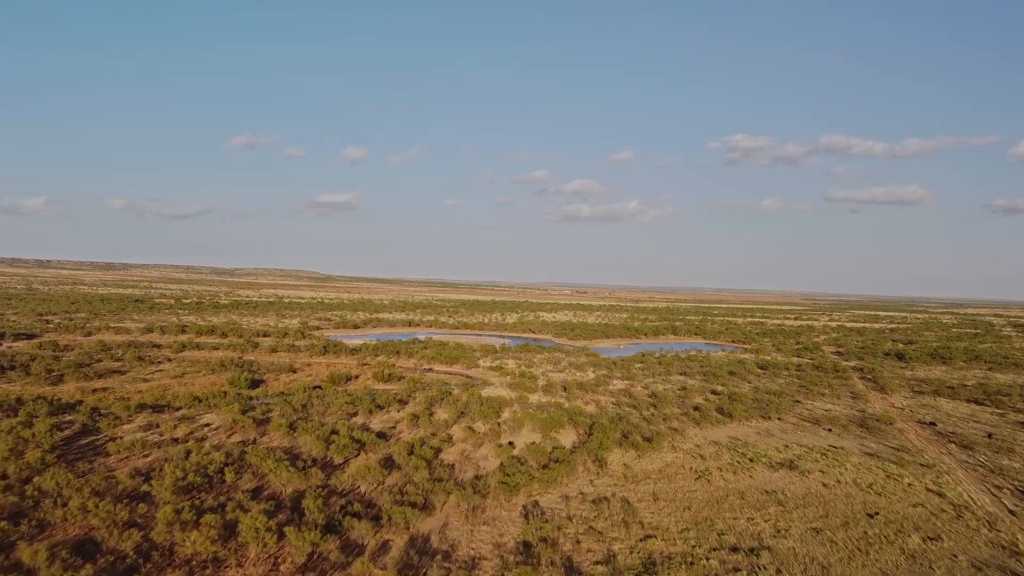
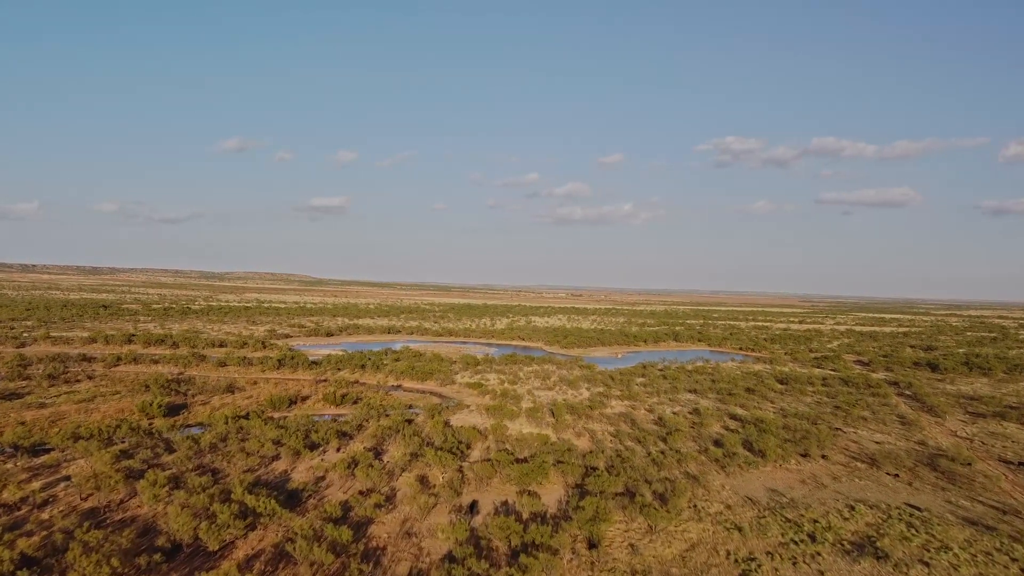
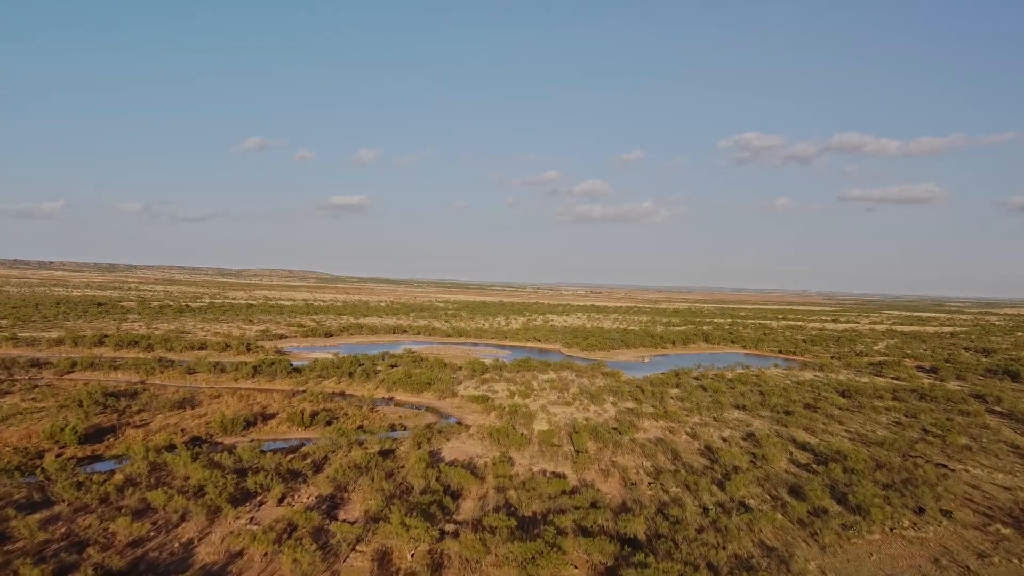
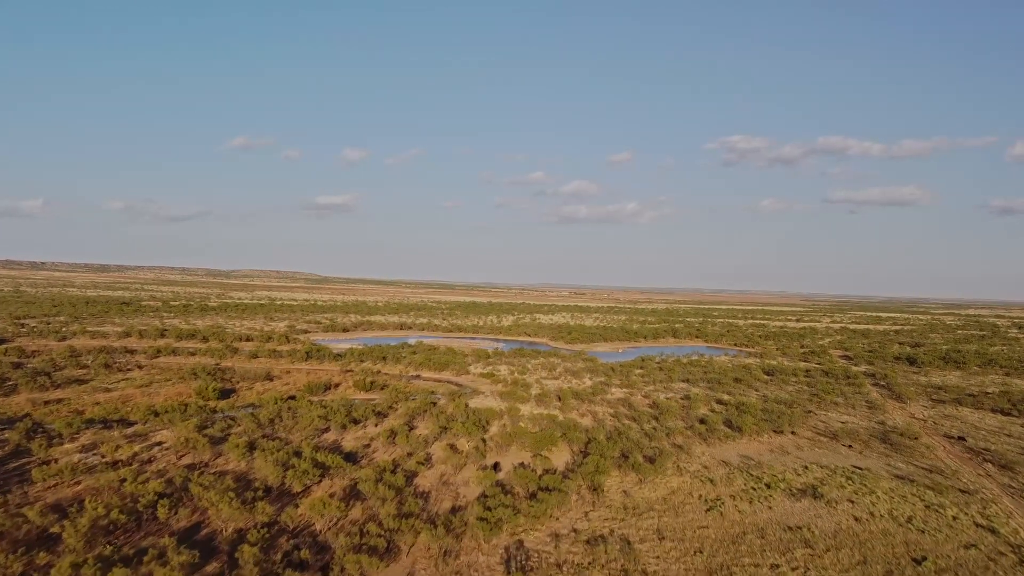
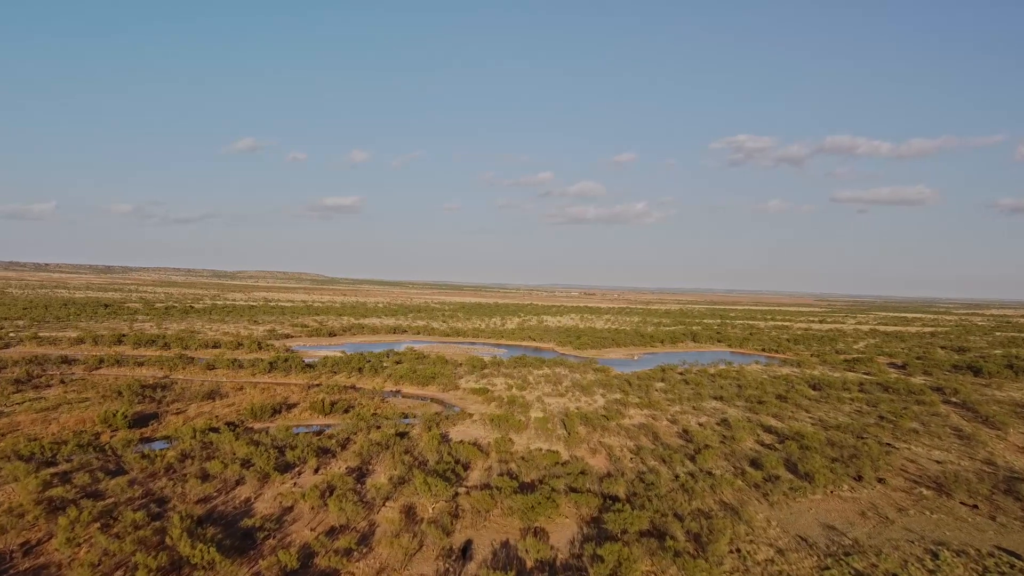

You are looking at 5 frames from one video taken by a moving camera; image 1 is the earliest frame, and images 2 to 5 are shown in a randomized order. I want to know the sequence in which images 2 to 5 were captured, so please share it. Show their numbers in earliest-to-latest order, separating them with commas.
4, 2, 5, 3
